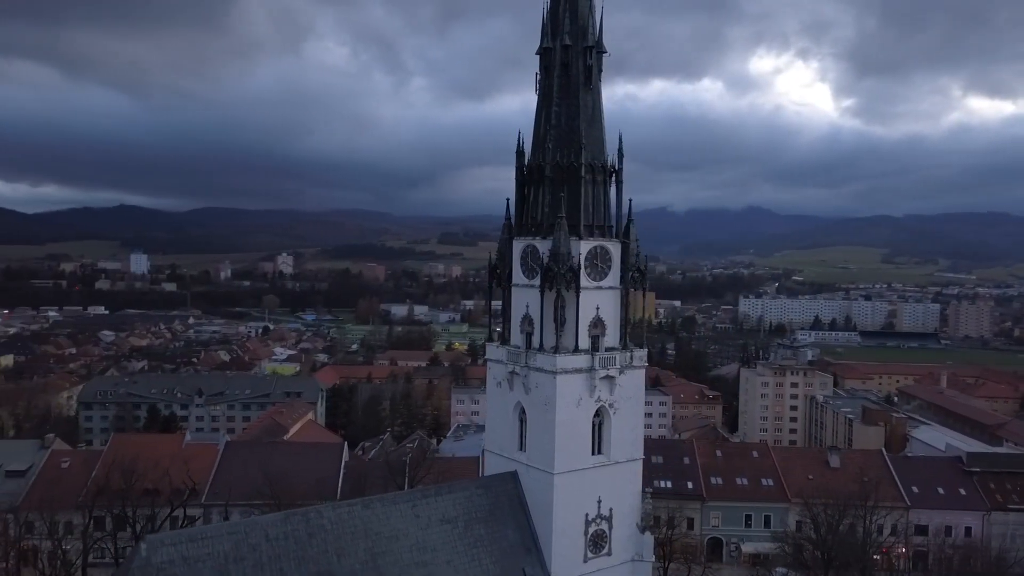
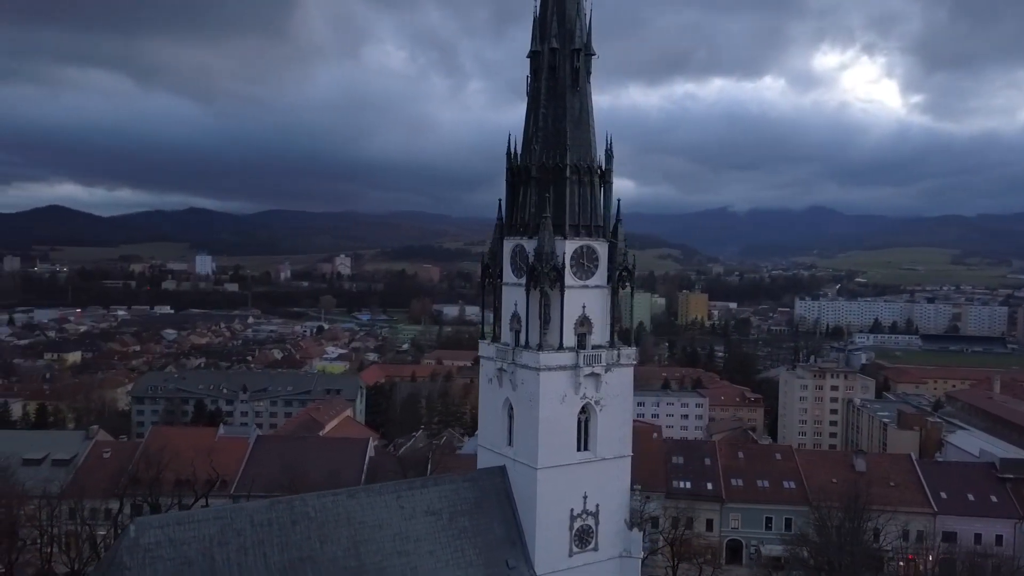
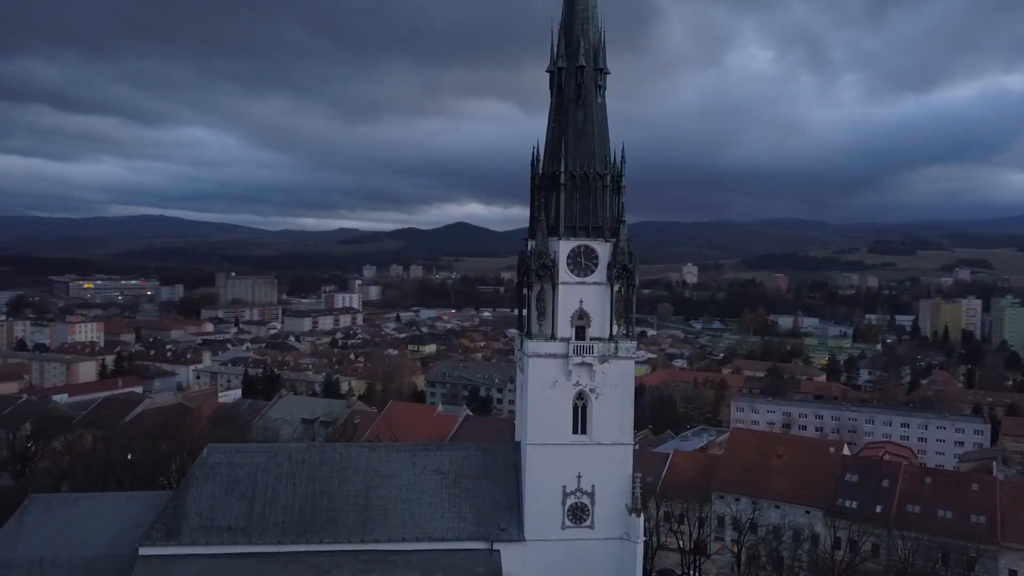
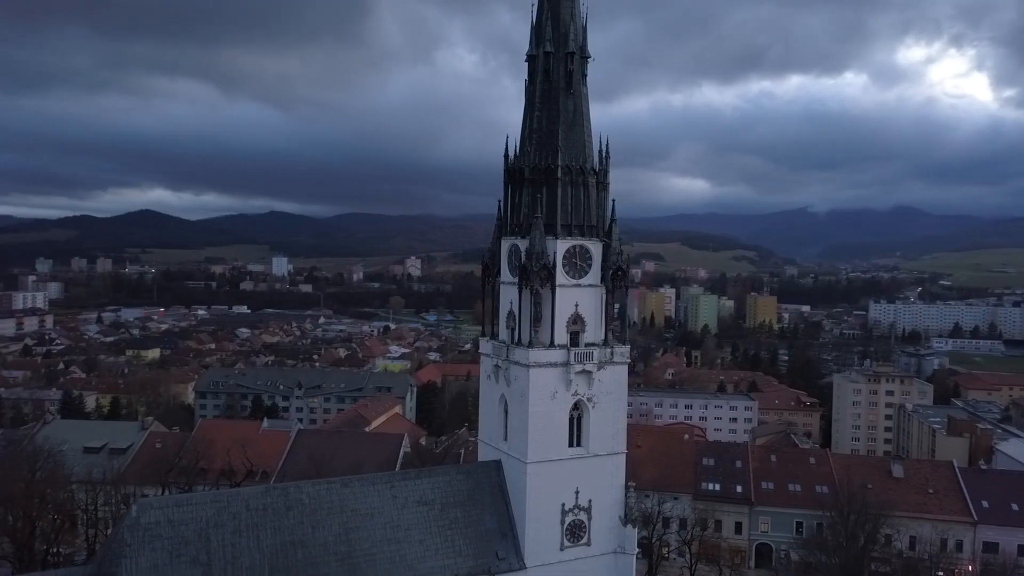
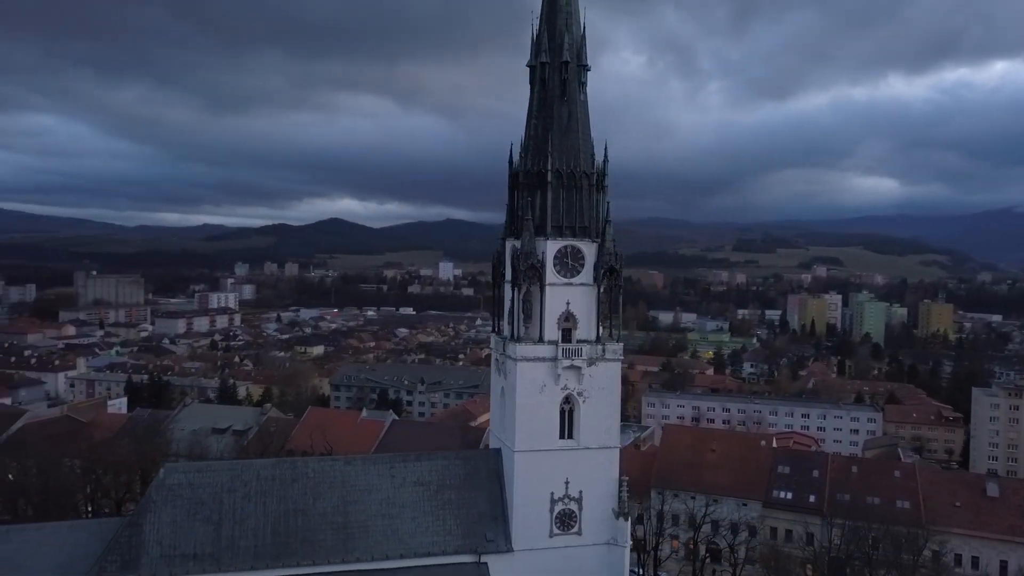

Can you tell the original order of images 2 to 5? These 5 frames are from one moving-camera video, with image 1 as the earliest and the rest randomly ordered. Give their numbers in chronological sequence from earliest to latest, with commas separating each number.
2, 4, 5, 3
